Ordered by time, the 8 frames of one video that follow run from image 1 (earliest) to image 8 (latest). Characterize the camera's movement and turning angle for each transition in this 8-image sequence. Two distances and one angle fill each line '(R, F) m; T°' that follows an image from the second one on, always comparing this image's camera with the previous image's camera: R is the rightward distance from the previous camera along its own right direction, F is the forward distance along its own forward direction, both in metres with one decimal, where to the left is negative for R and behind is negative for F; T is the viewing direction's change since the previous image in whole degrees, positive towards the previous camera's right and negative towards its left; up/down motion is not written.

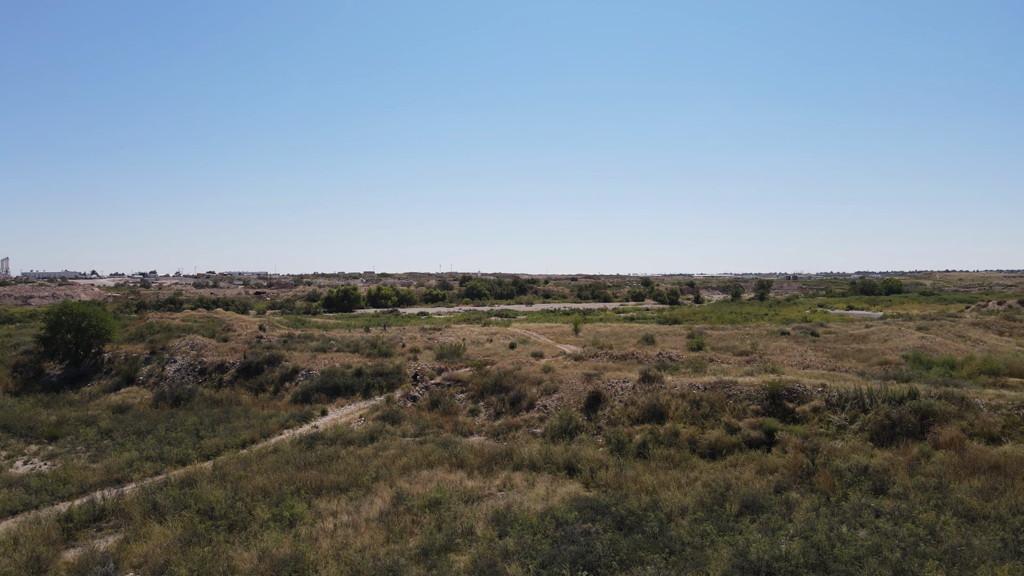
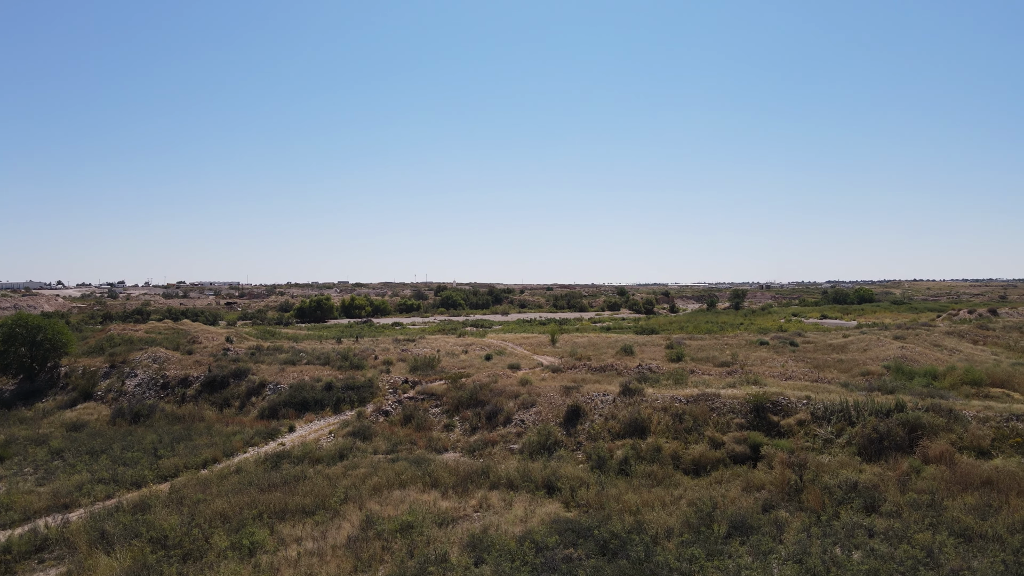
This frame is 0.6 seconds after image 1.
(0.0, +0.6) m; +2°
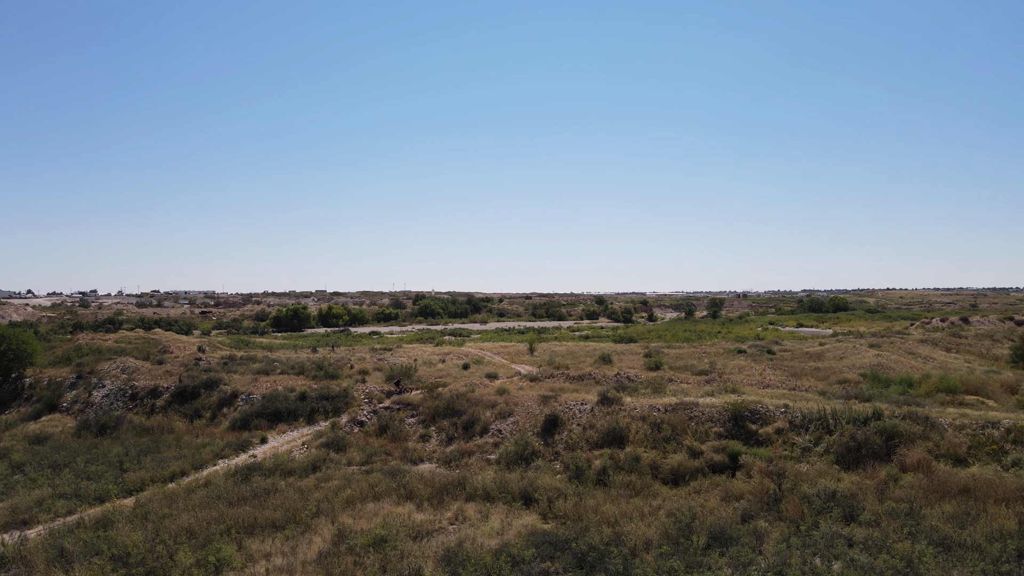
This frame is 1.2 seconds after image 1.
(0.0, +0.2) m; +2°
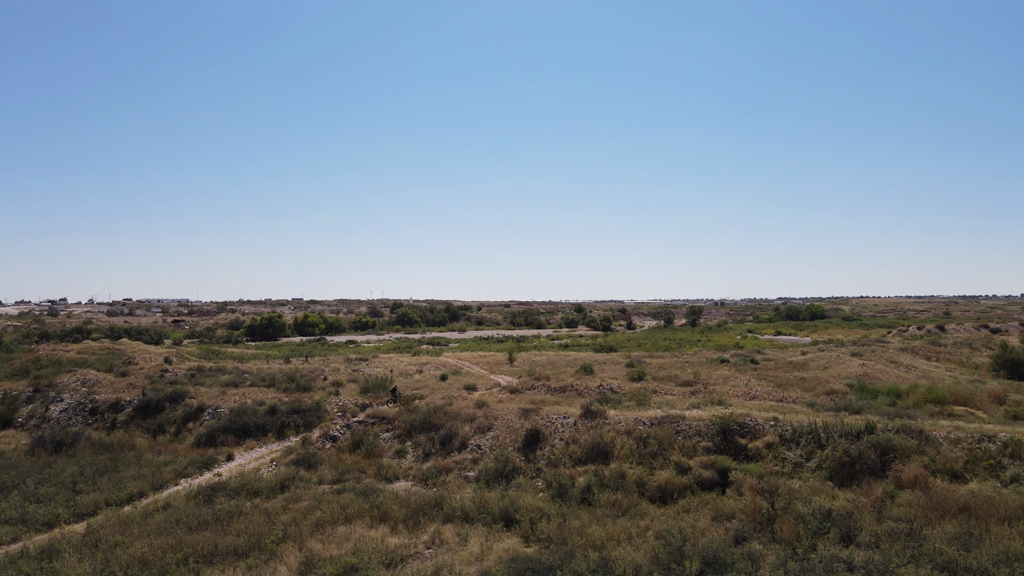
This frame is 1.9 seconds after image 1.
(0.0, +0.7) m; +2°
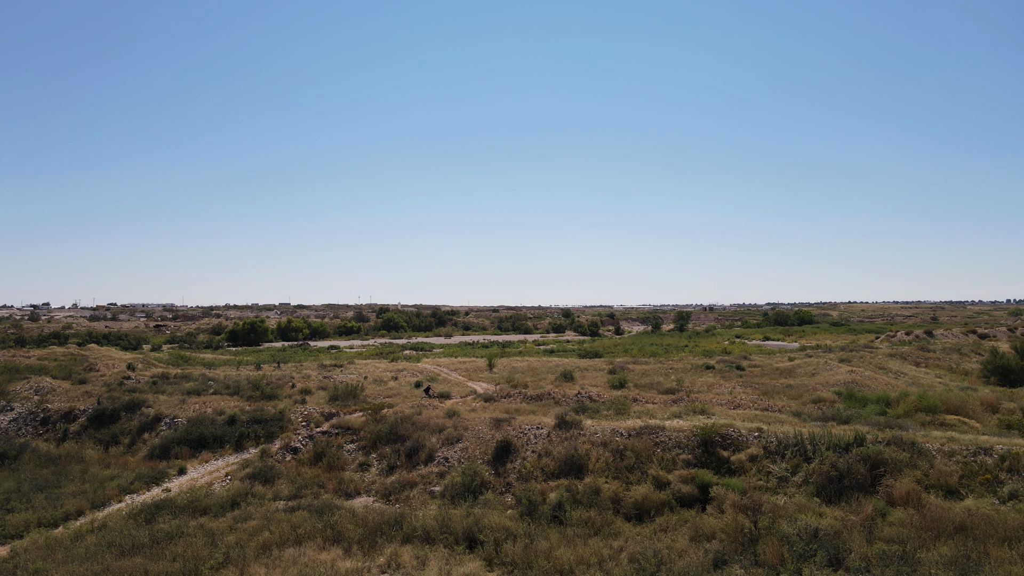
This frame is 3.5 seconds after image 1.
(+0.4, +0.9) m; +1°
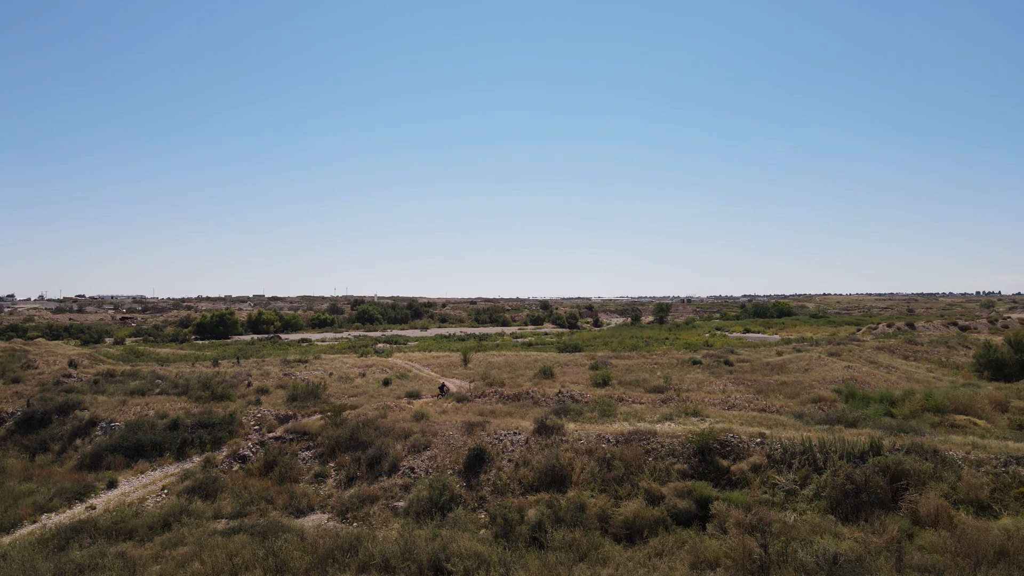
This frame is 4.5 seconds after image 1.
(+0.1, +1.6) m; +2°
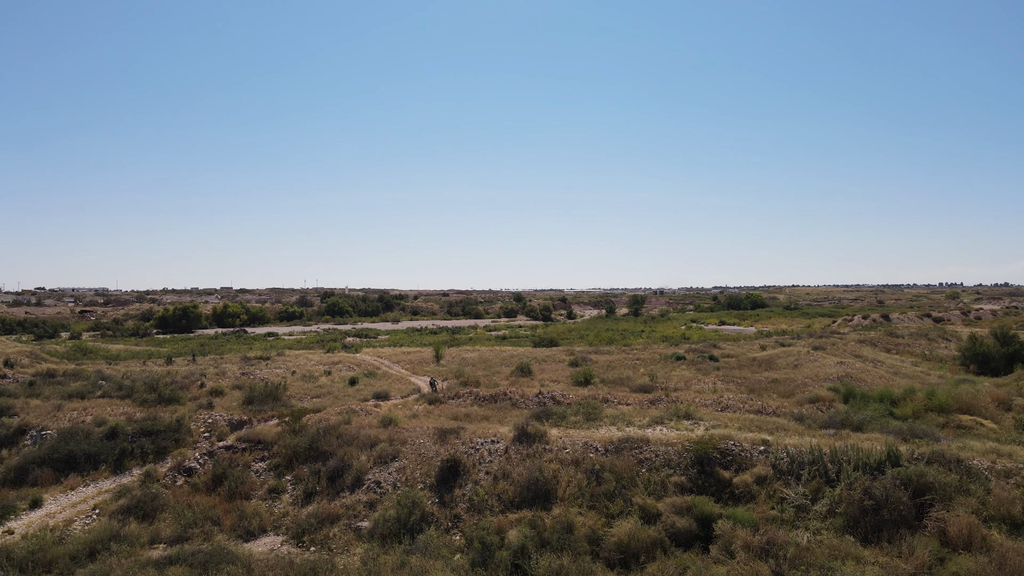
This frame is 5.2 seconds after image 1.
(-0.1, +1.3) m; +2°
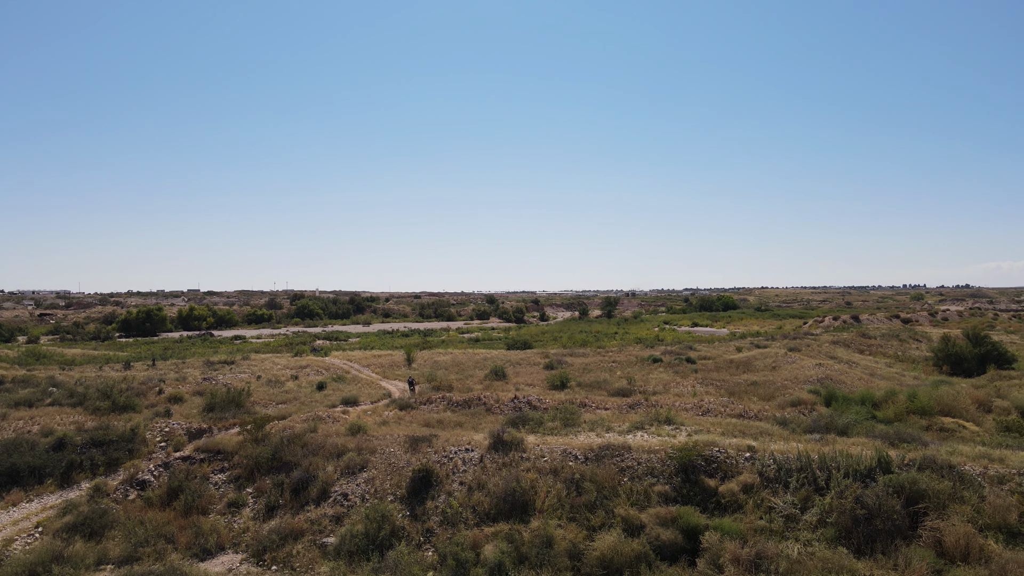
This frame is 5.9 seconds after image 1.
(0.0, +0.6) m; +2°
